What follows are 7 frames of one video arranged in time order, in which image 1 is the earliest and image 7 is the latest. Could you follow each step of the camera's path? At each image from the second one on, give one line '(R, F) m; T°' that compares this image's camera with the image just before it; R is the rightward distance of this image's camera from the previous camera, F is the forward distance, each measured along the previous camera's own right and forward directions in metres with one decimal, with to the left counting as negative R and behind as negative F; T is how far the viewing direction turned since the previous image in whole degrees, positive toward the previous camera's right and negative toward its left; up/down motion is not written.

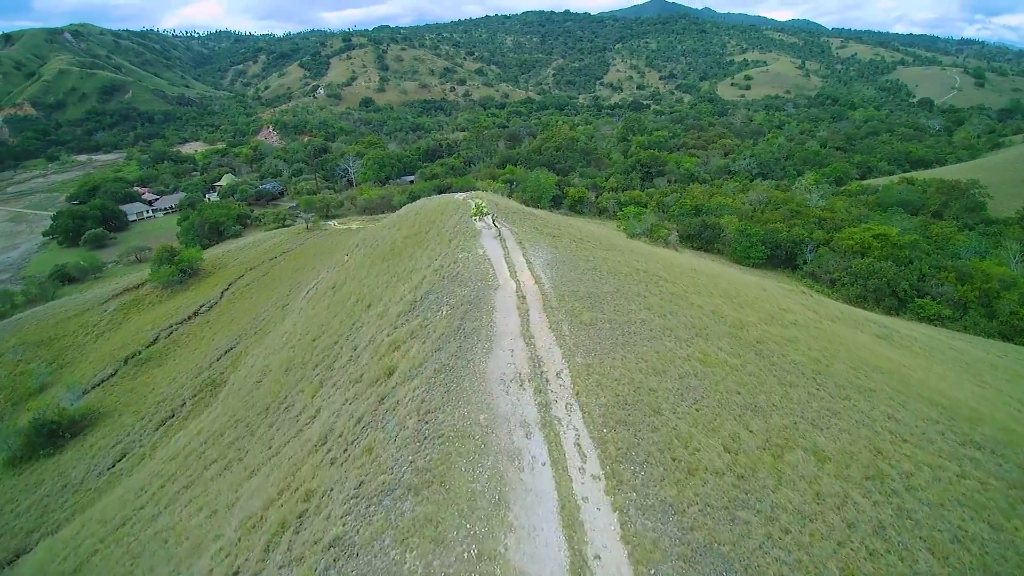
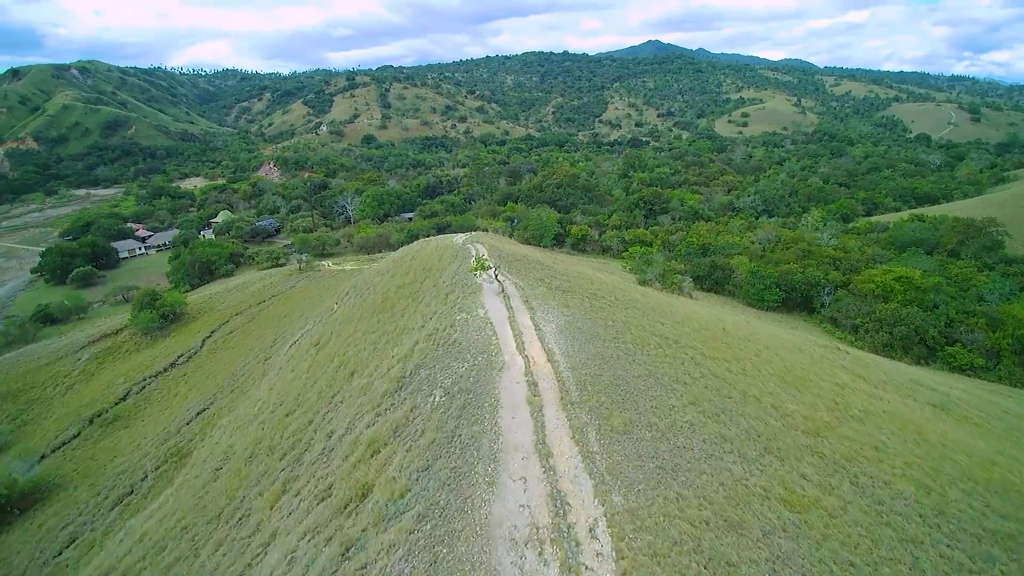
(-0.2, +2.2) m; 0°
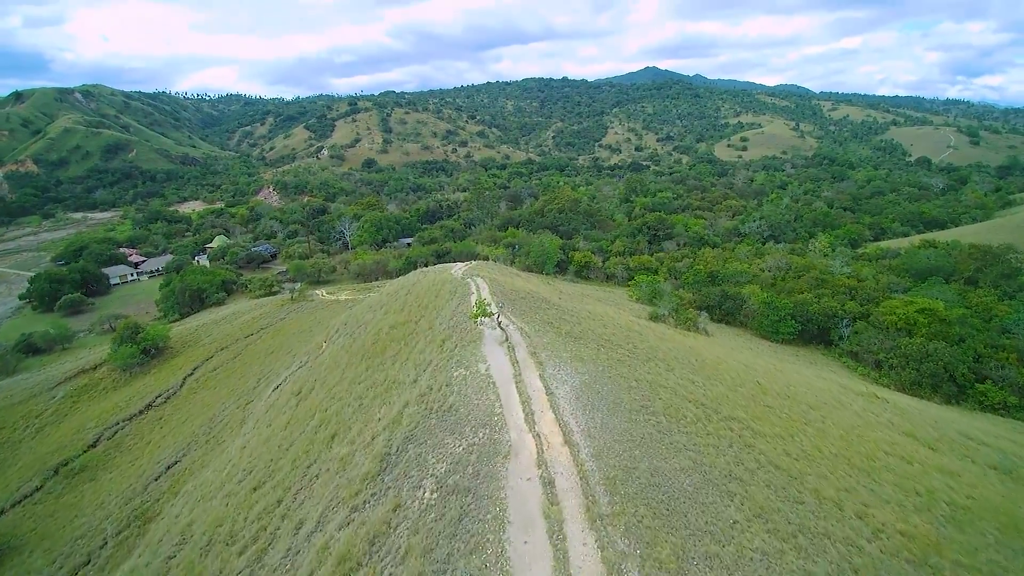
(-0.1, +1.9) m; 0°
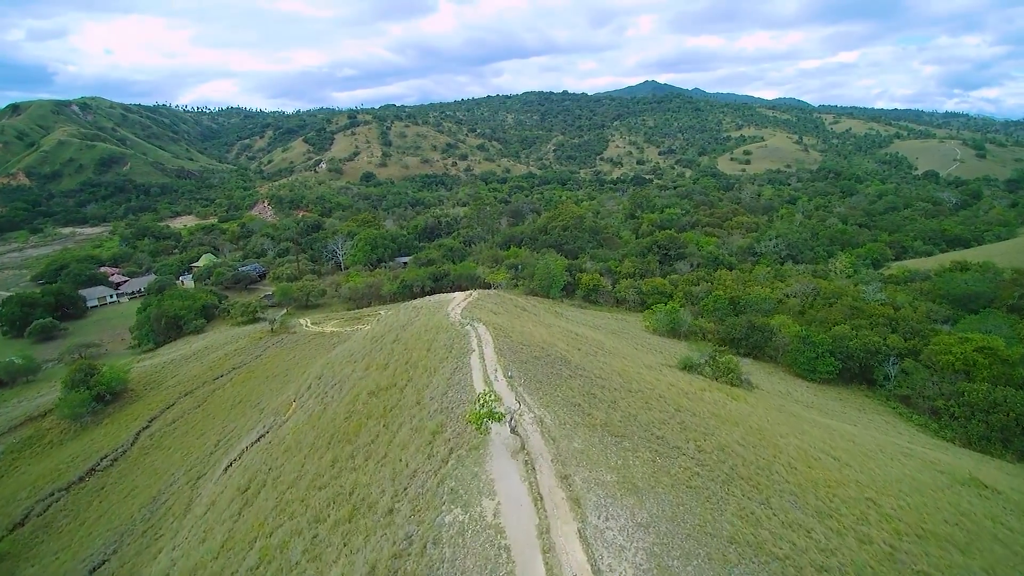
(-0.4, +4.1) m; 0°
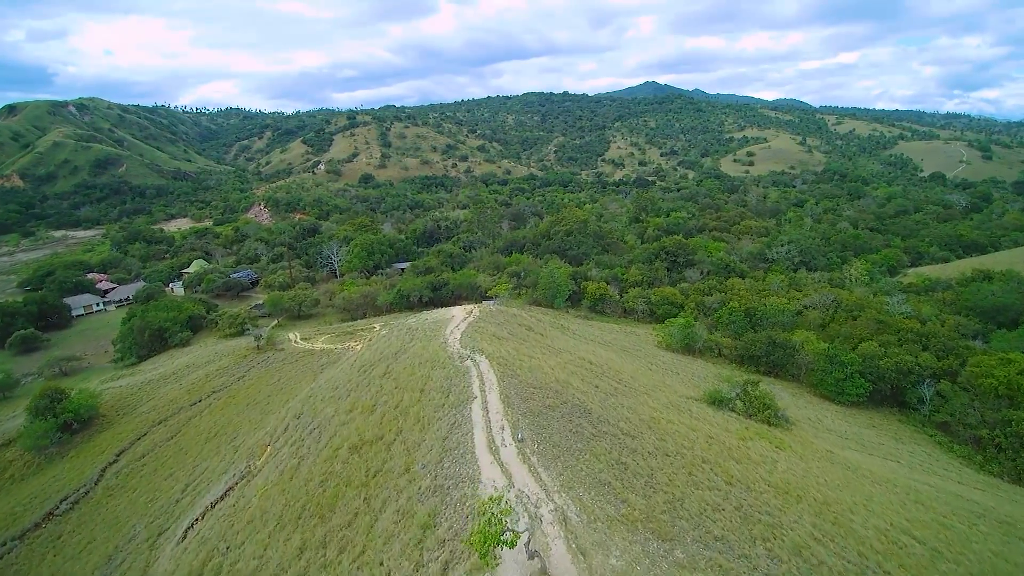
(-0.2, +2.6) m; 0°
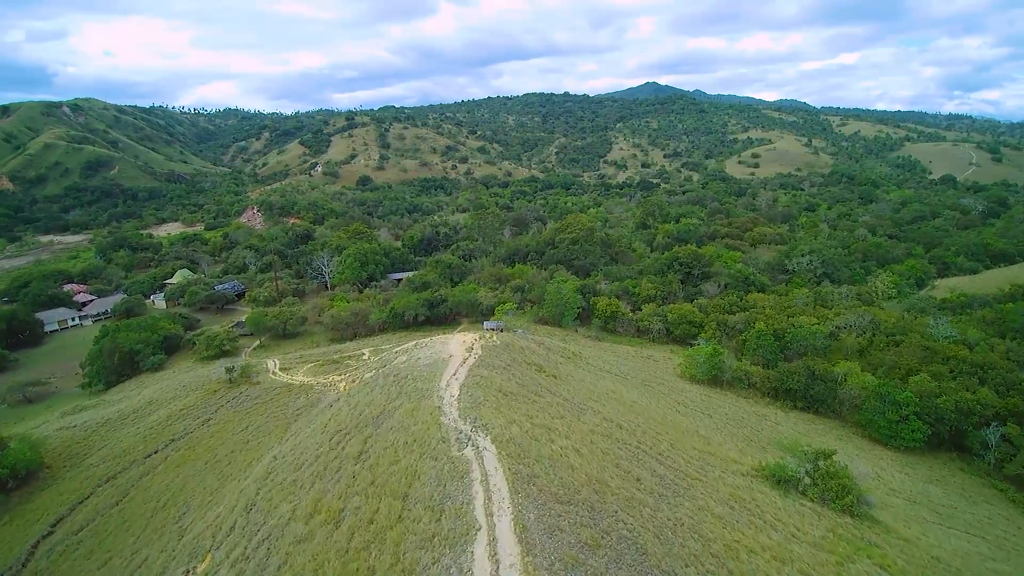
(-0.4, +4.1) m; 0°
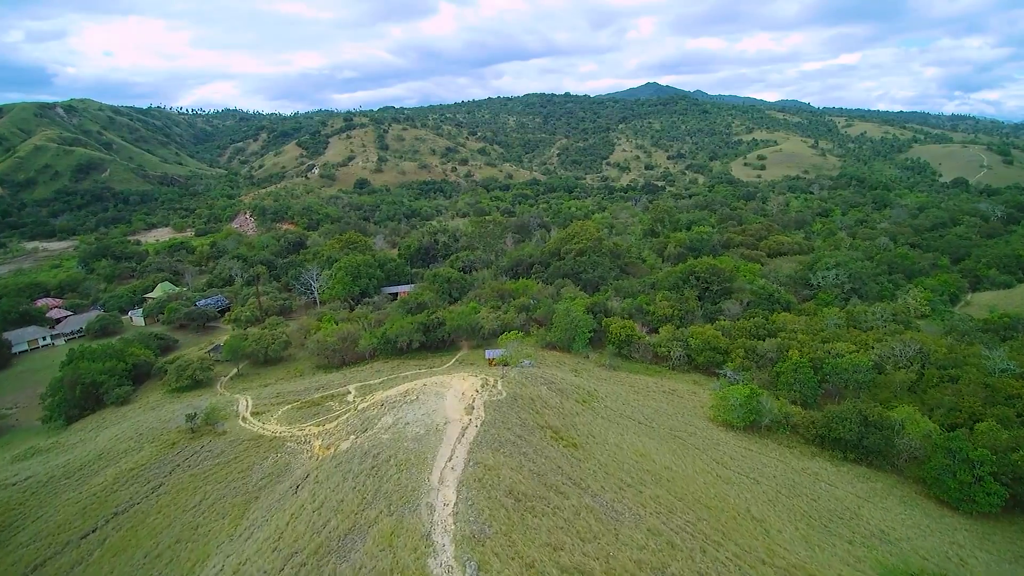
(-0.4, +4.3) m; 0°
